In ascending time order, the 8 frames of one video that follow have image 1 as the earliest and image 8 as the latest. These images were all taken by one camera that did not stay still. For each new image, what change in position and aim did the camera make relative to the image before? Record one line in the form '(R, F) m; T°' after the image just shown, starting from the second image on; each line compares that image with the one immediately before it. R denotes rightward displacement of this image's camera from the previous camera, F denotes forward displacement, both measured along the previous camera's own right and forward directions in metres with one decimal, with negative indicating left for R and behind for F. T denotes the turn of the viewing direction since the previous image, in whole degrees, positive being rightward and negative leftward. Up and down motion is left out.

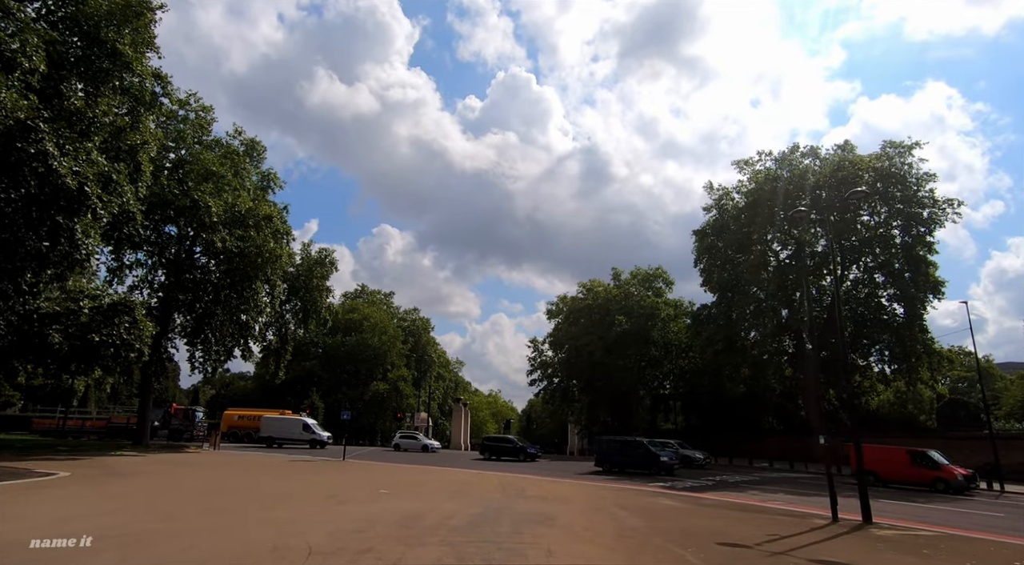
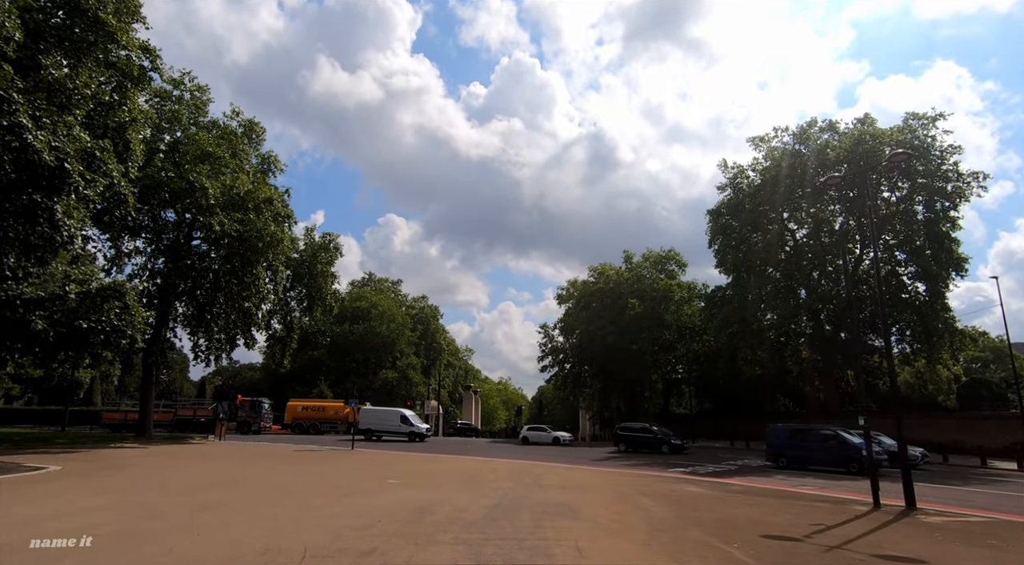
(-0.1, +1.2) m; -1°
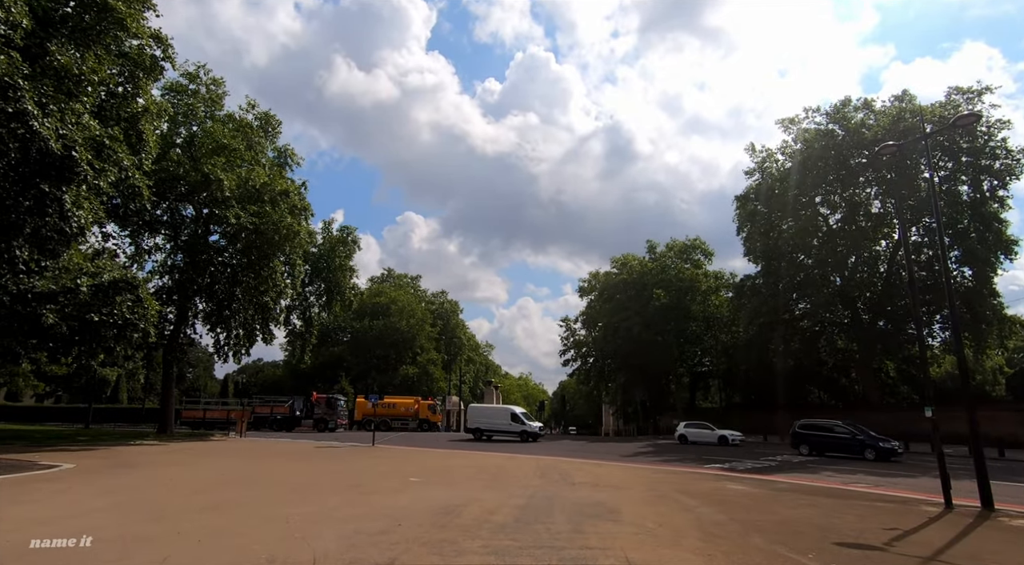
(-0.2, +1.1) m; -2°
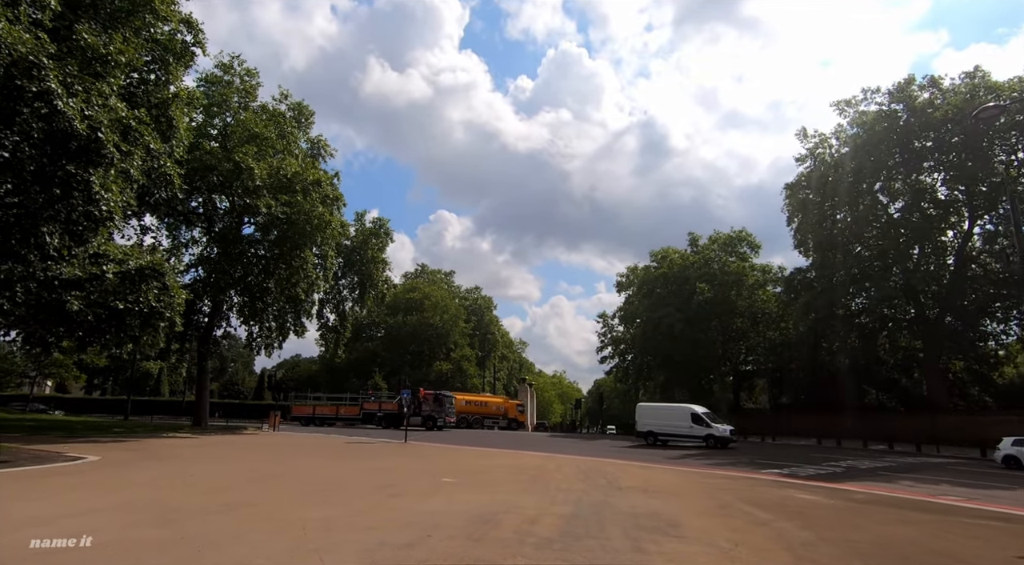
(-0.2, +1.3) m; -3°
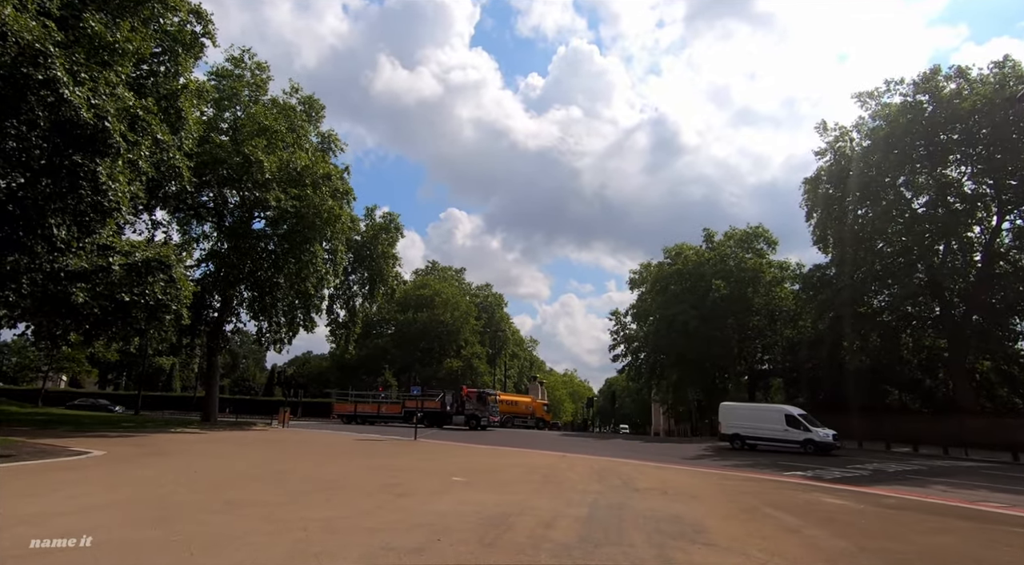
(-0.1, +0.6) m; -1°
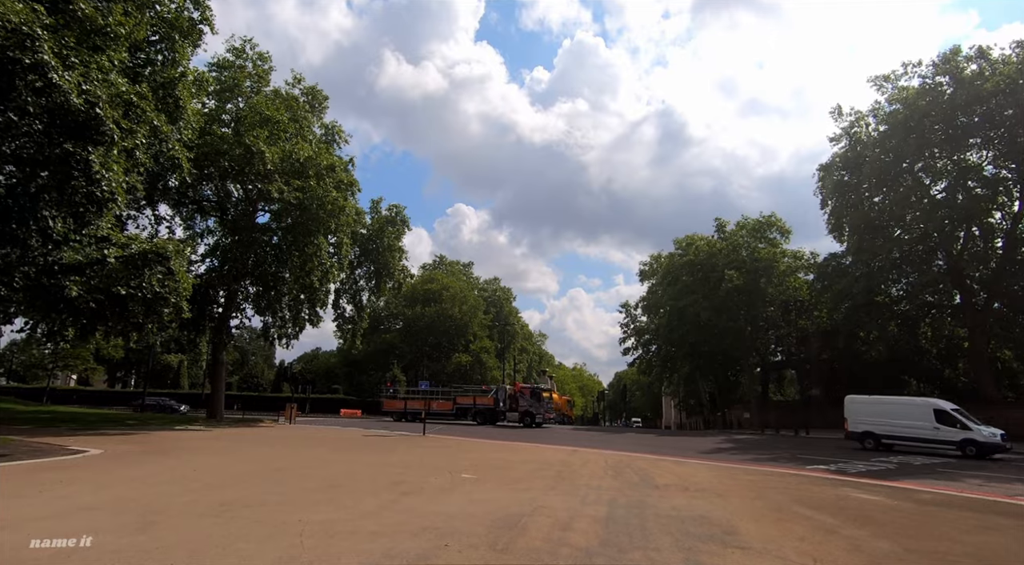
(-0.1, +0.7) m; -1°
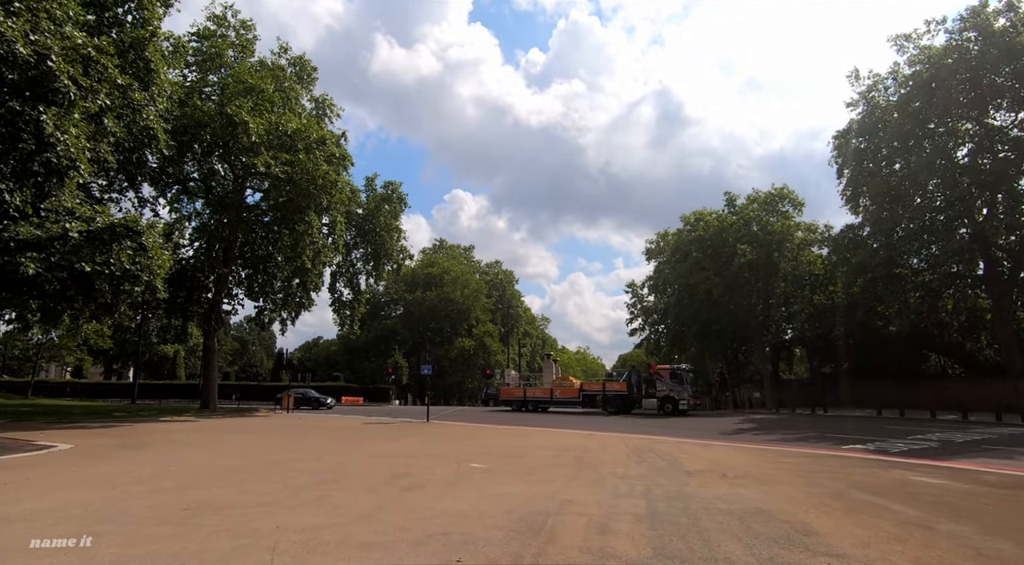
(-0.2, +1.7) m; 0°
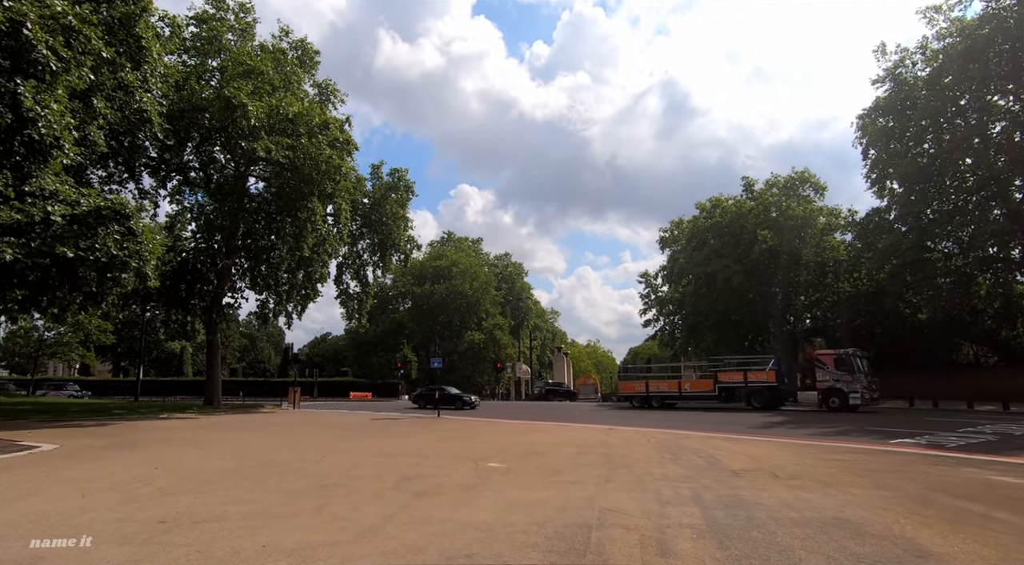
(-0.3, +1.3) m; -1°
